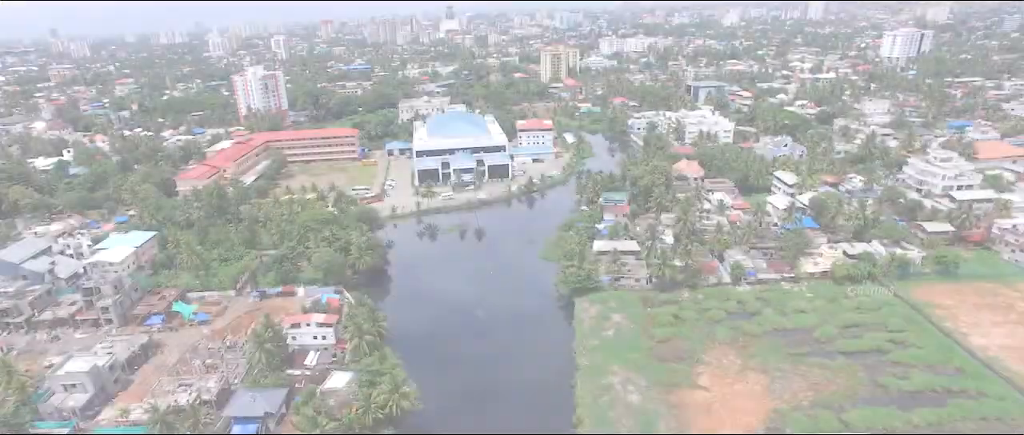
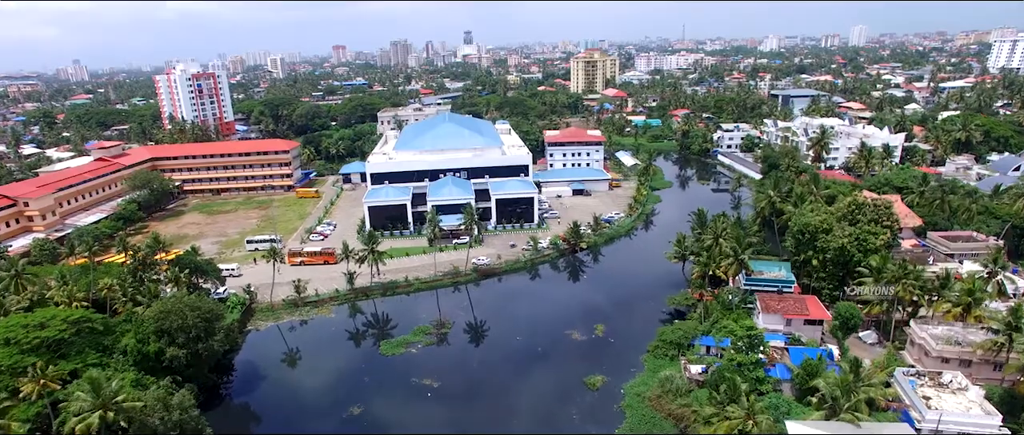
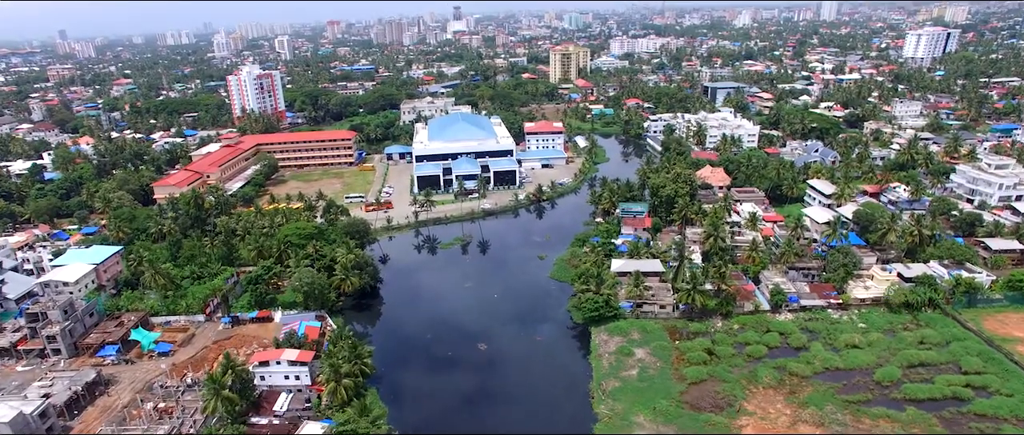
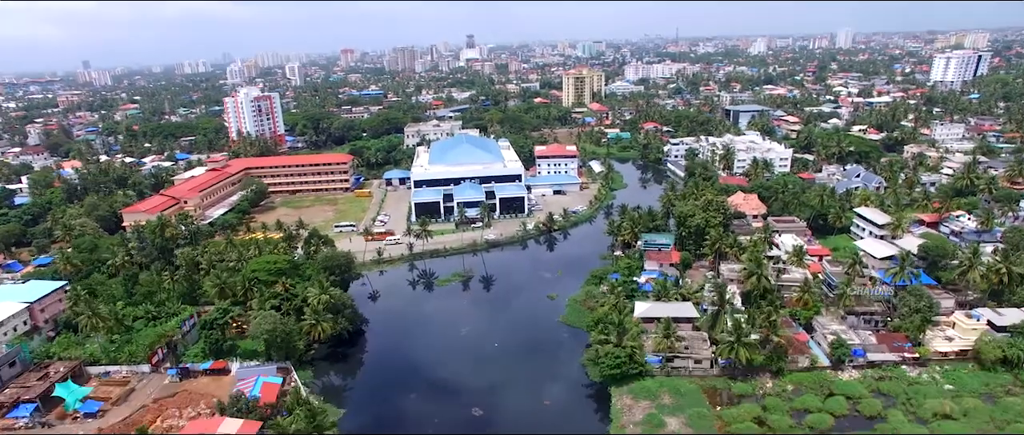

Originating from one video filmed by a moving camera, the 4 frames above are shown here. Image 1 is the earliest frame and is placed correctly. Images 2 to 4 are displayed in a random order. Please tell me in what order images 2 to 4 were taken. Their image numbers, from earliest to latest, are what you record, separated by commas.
3, 4, 2
